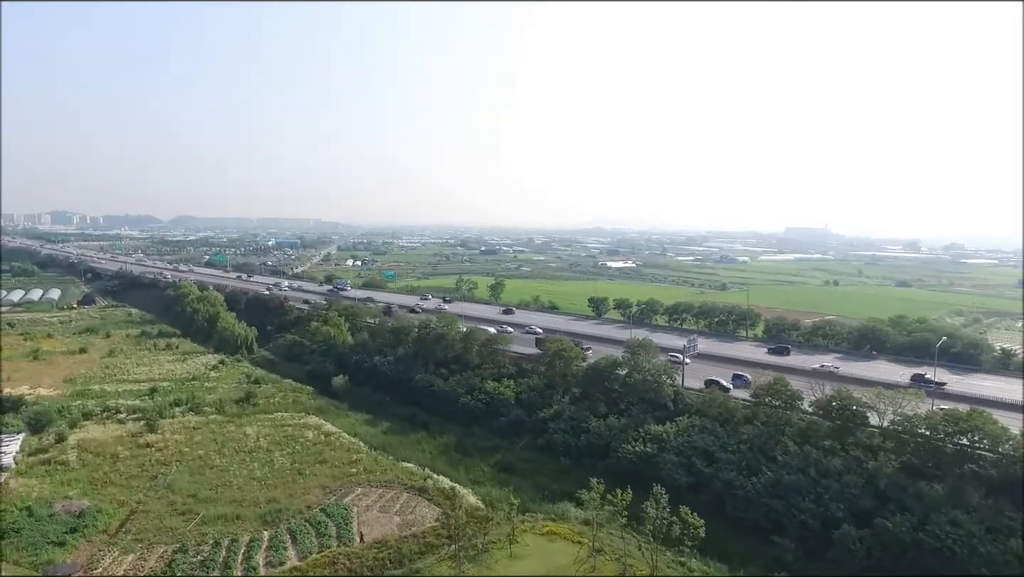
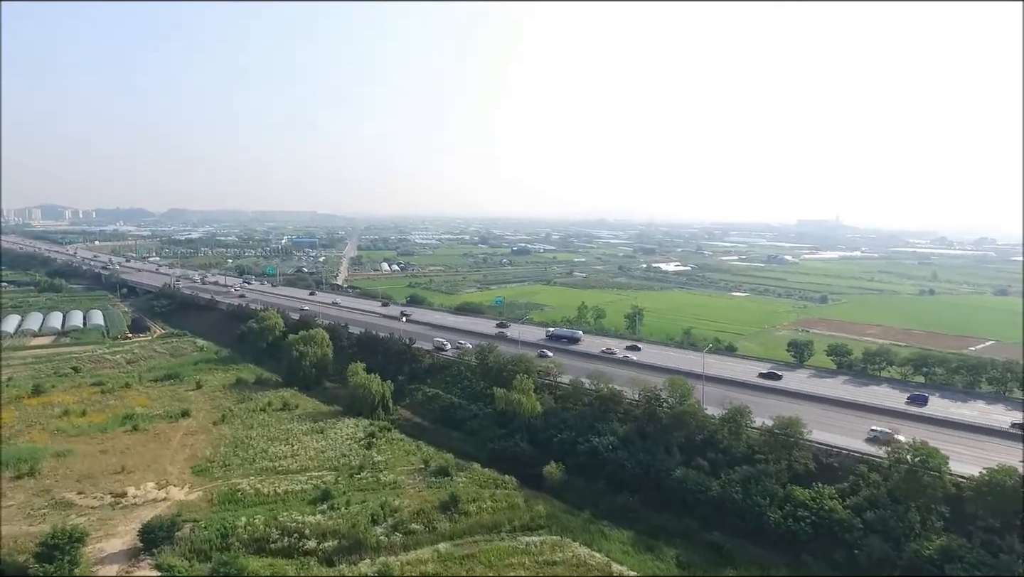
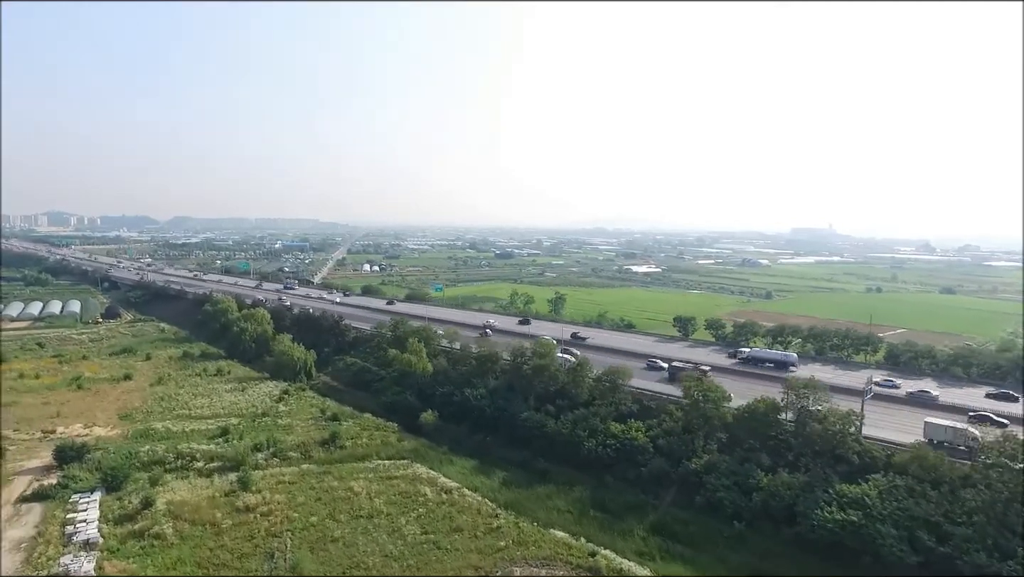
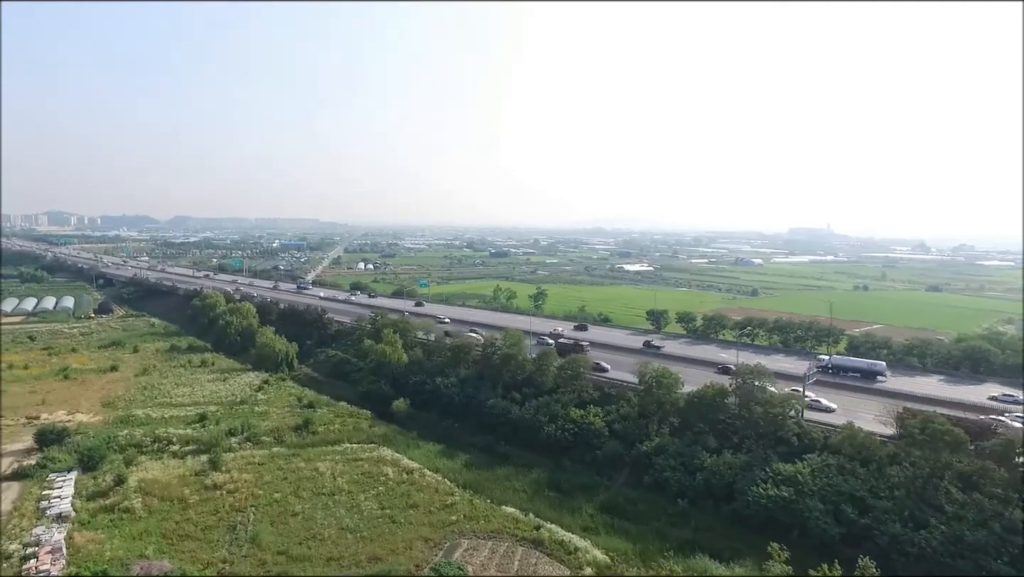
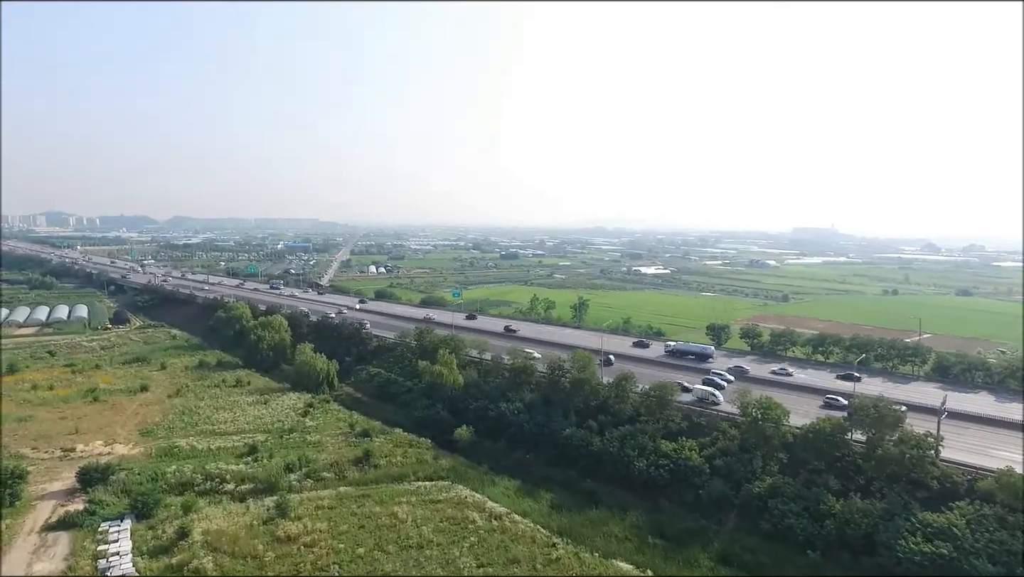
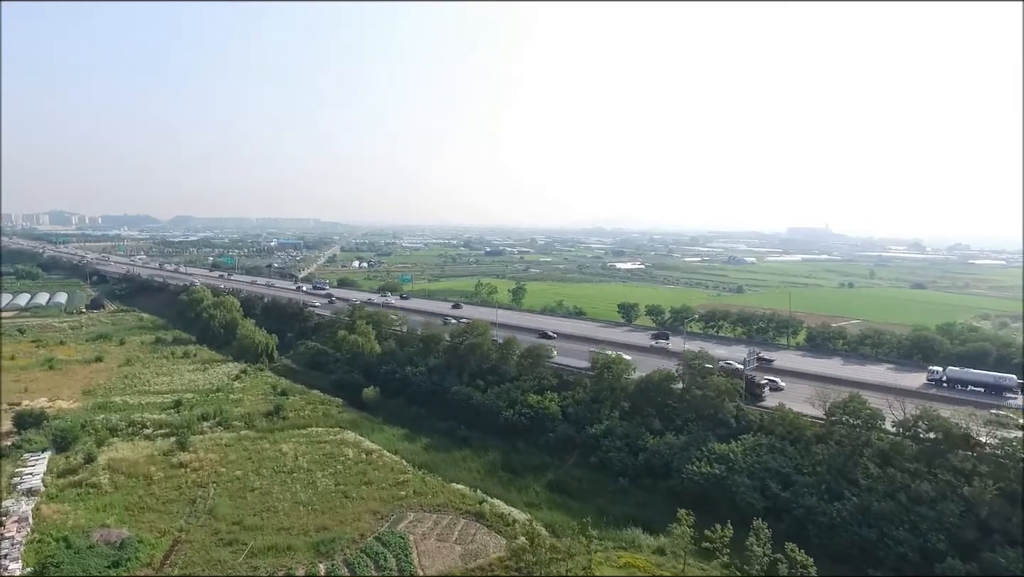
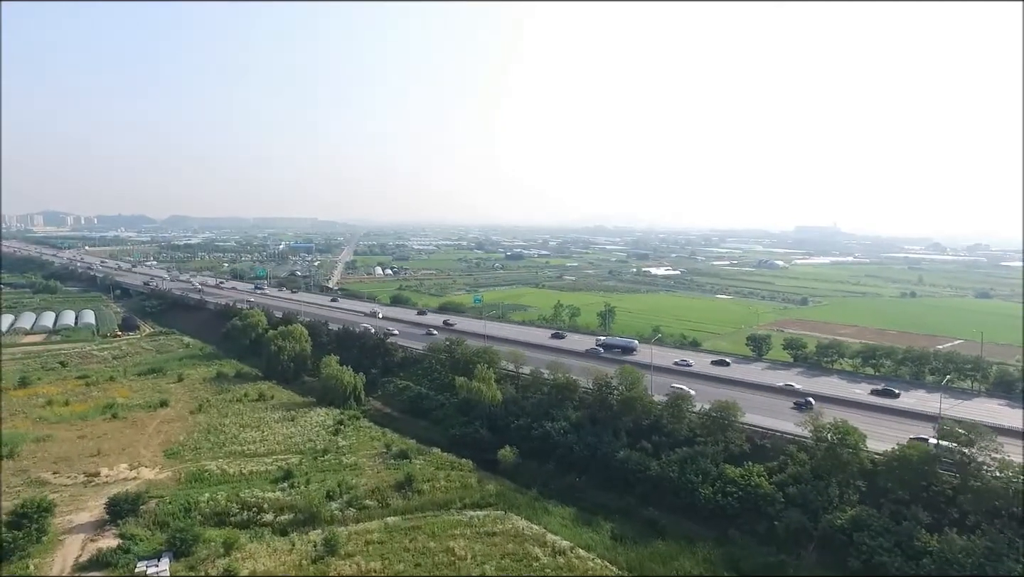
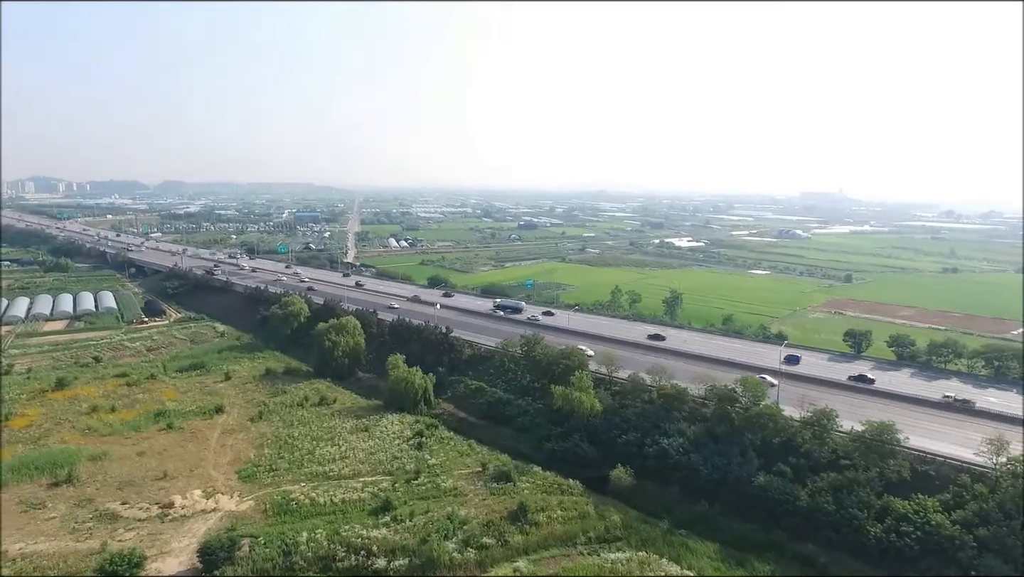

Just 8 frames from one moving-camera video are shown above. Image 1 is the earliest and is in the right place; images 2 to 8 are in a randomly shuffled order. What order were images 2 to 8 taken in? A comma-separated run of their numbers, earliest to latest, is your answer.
6, 4, 3, 5, 7, 2, 8
